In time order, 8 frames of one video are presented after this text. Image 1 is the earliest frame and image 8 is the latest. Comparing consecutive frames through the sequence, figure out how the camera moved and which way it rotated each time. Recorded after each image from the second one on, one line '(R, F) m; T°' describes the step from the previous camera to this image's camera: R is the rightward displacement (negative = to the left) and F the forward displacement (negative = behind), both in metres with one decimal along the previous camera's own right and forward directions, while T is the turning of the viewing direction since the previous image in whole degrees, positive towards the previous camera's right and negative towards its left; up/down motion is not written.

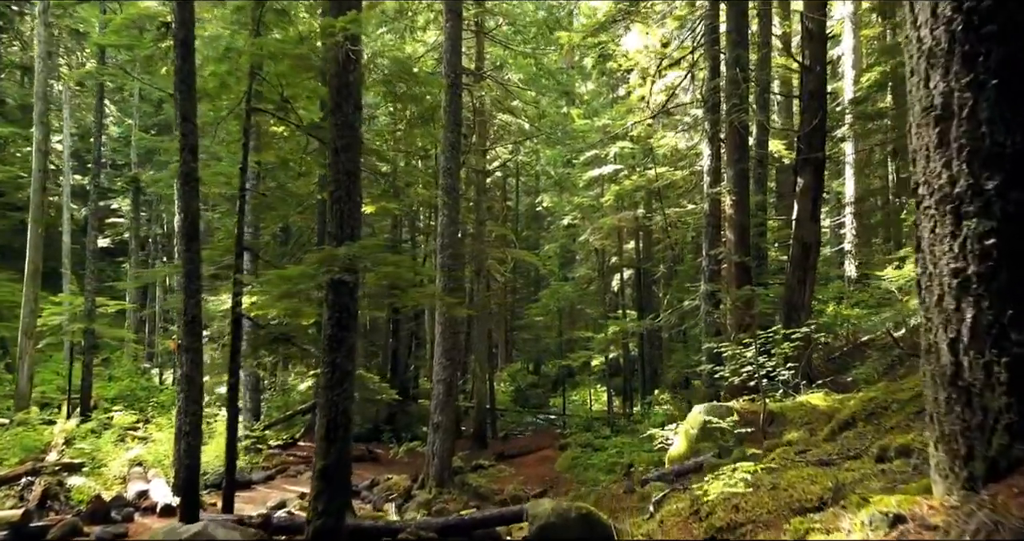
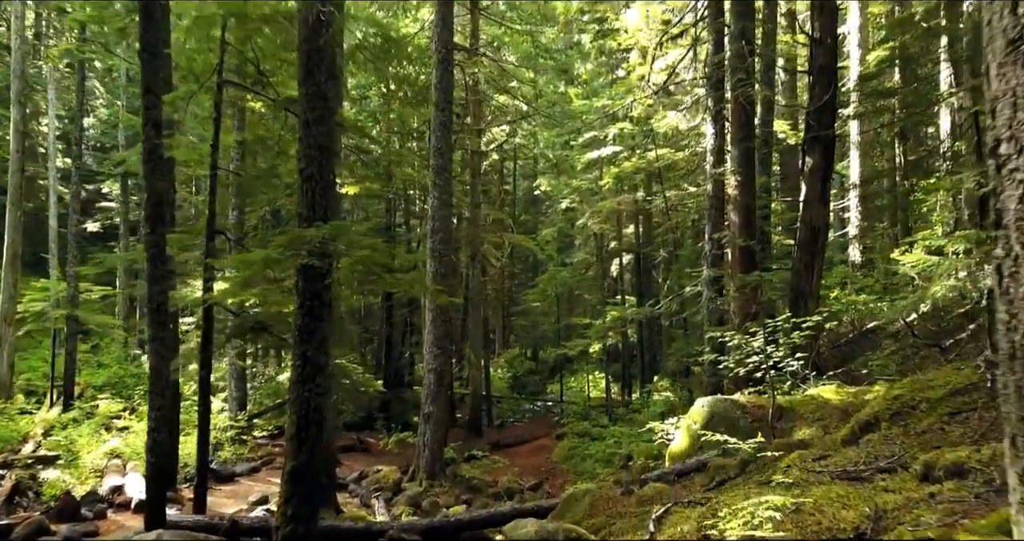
(+0.1, +0.6) m; 0°
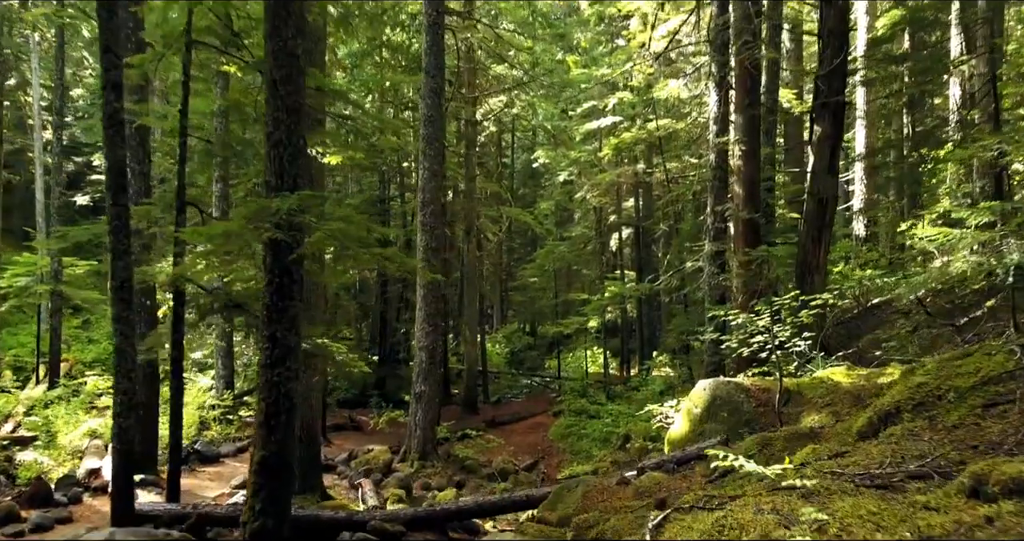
(+0.1, +0.5) m; 0°
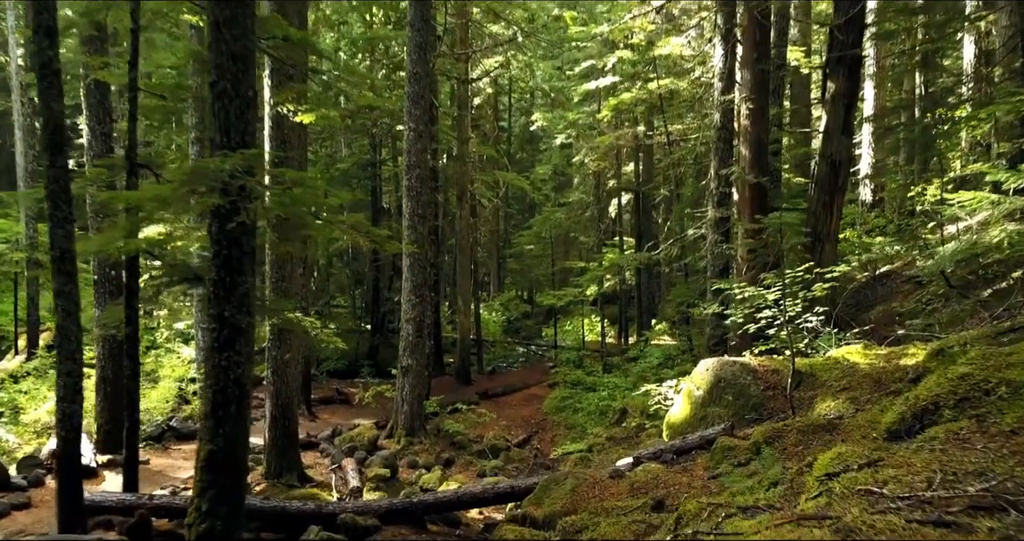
(+0.1, +0.7) m; 0°
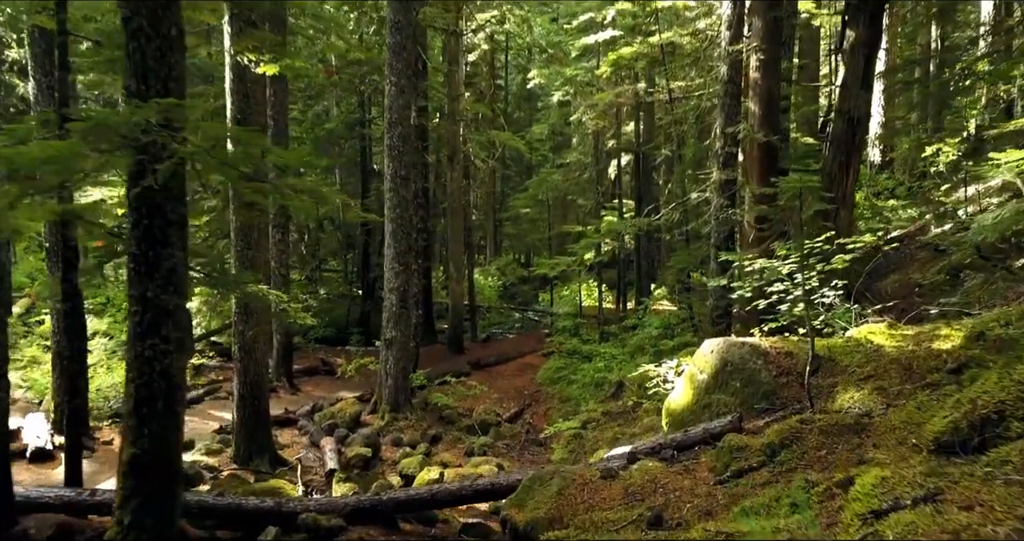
(+0.1, +0.8) m; 0°
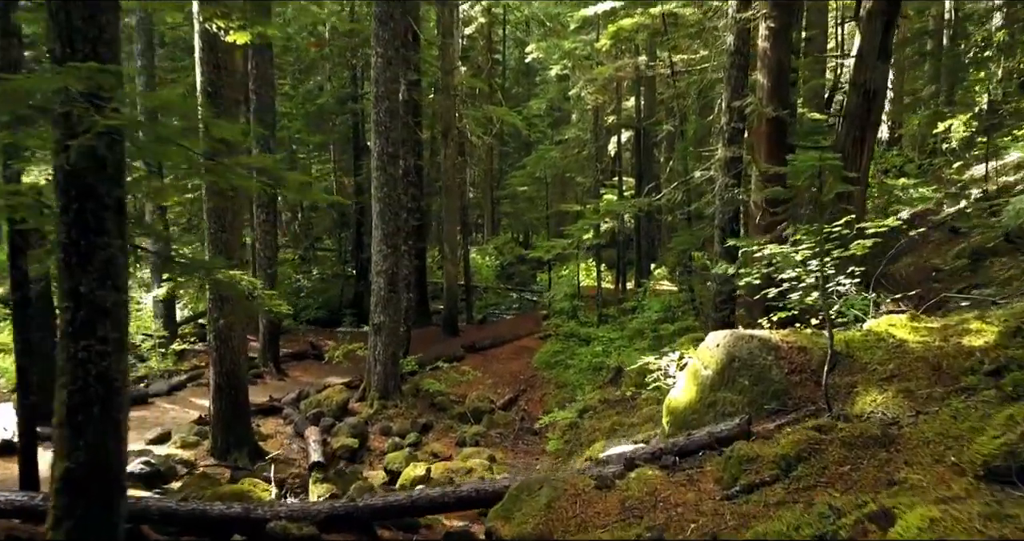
(+0.1, +0.5) m; 0°
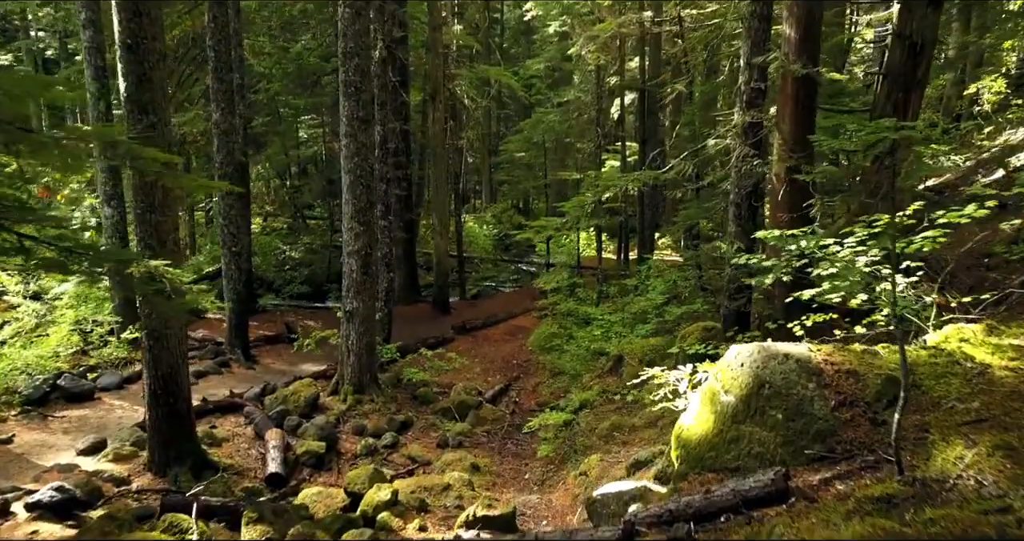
(+0.2, +1.2) m; 0°
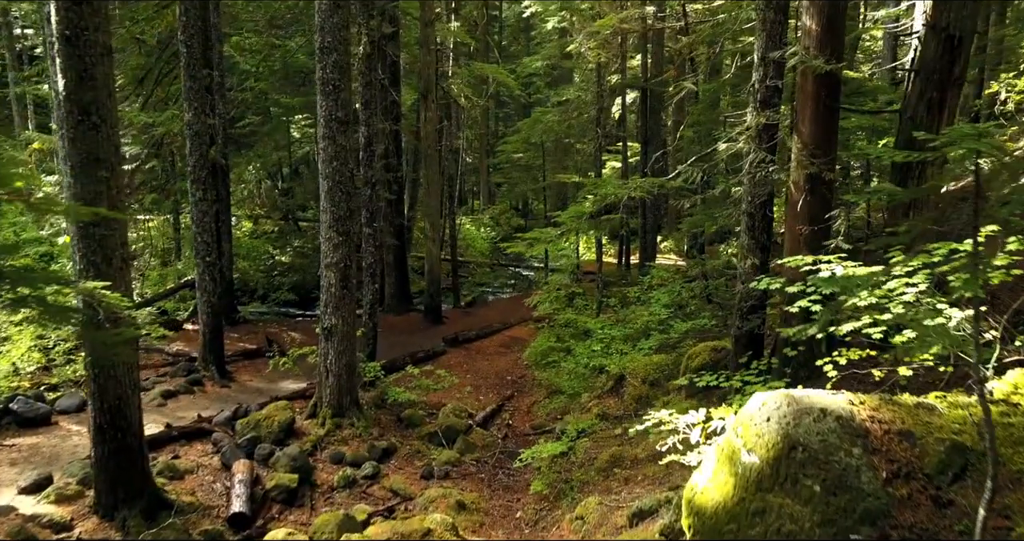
(+0.1, +0.7) m; 0°
